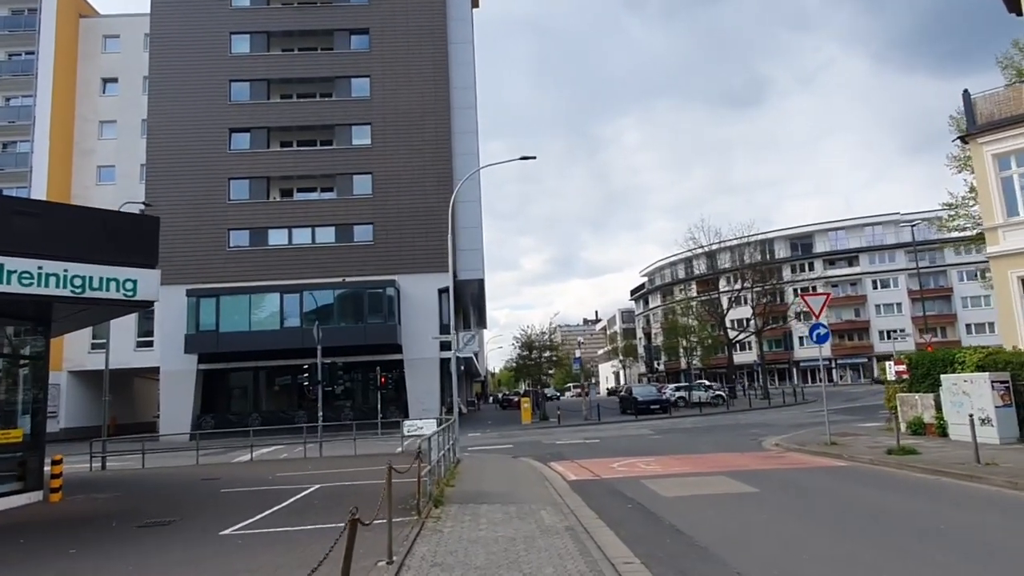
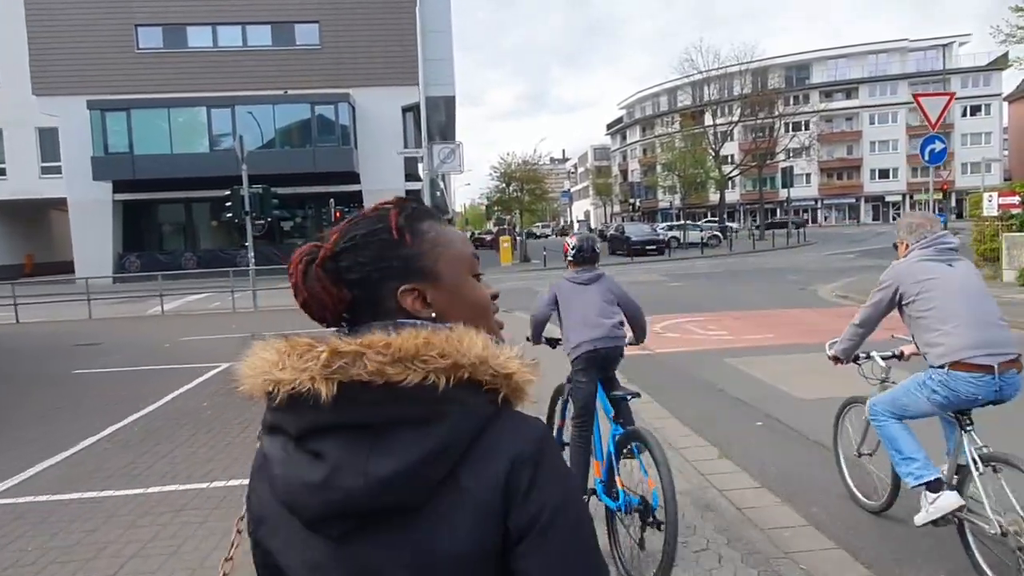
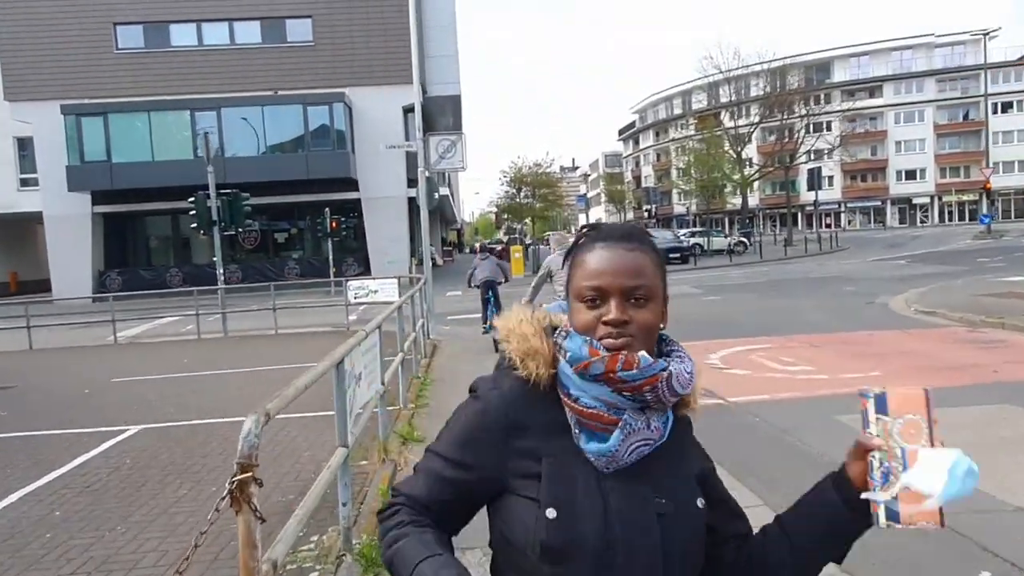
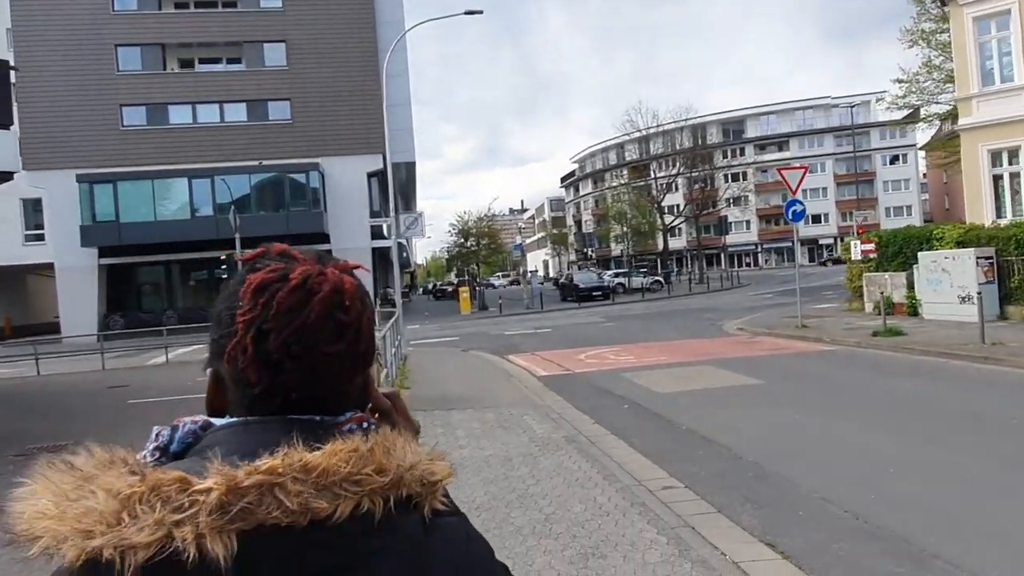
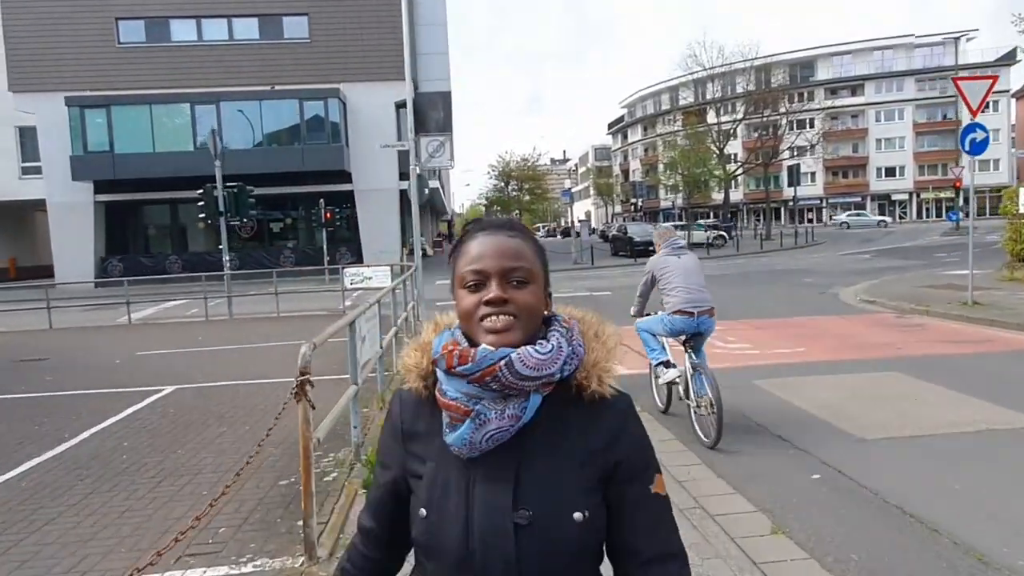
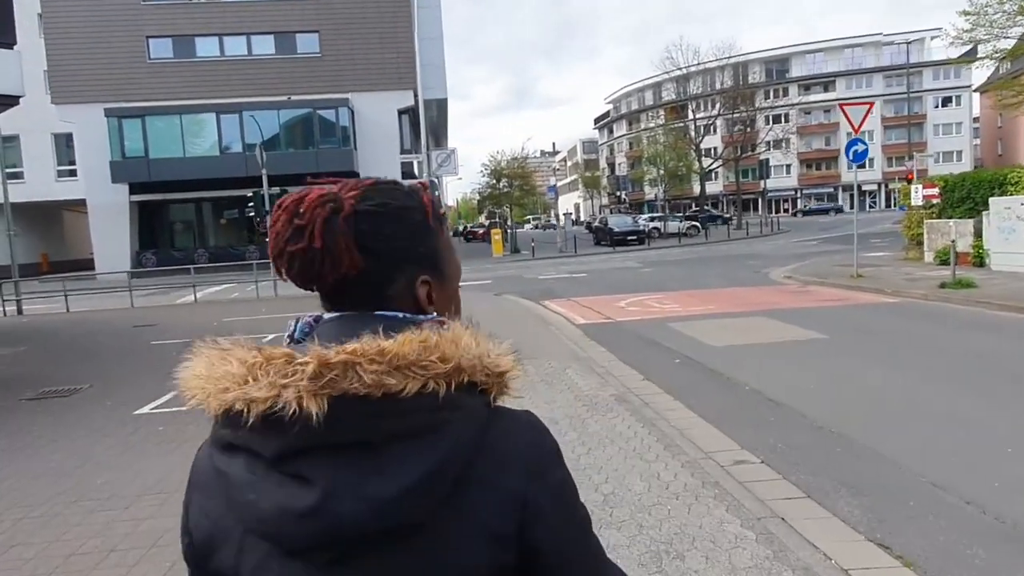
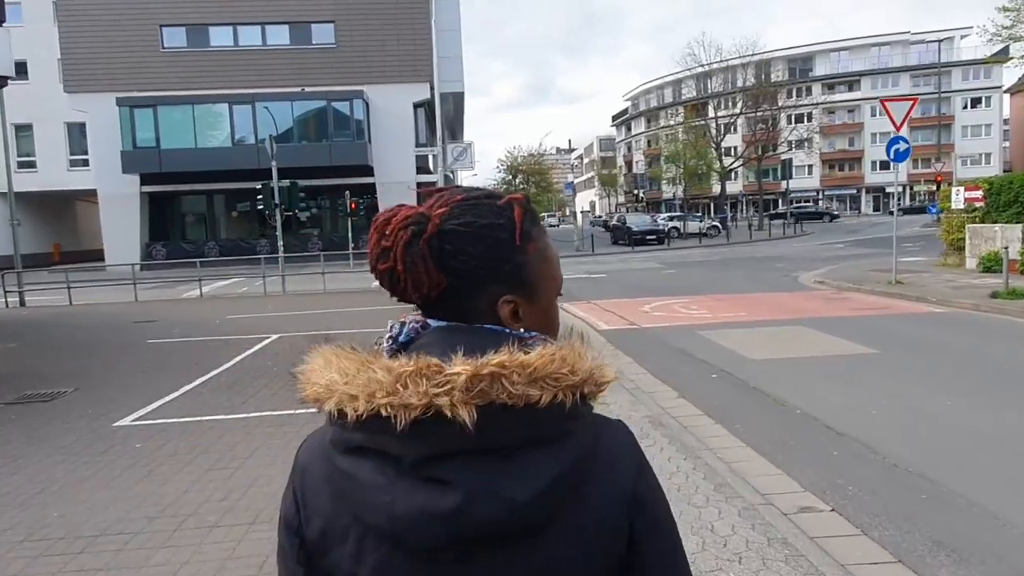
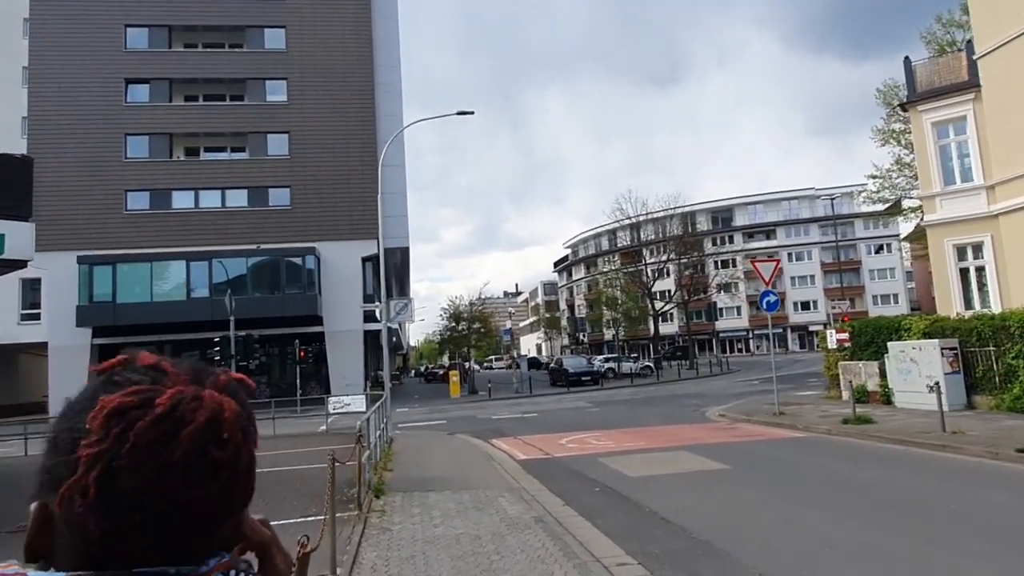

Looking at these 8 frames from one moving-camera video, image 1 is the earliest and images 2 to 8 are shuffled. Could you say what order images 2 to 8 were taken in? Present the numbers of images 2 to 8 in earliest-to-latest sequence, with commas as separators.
8, 4, 6, 7, 2, 5, 3
